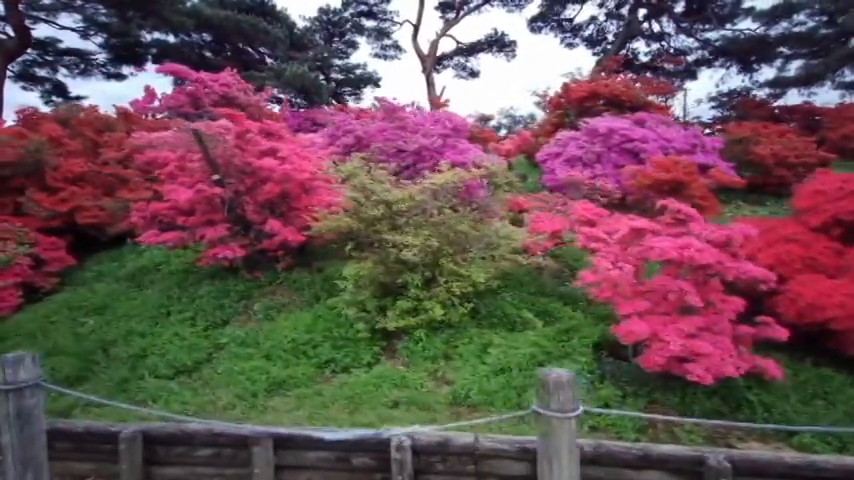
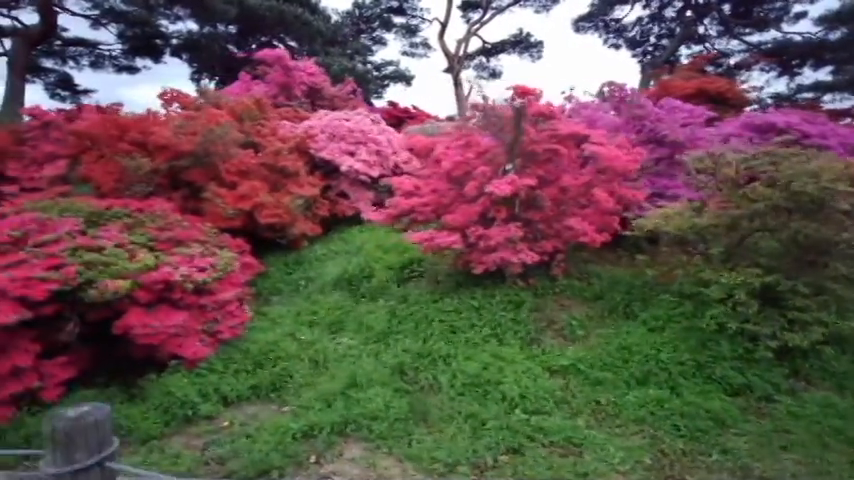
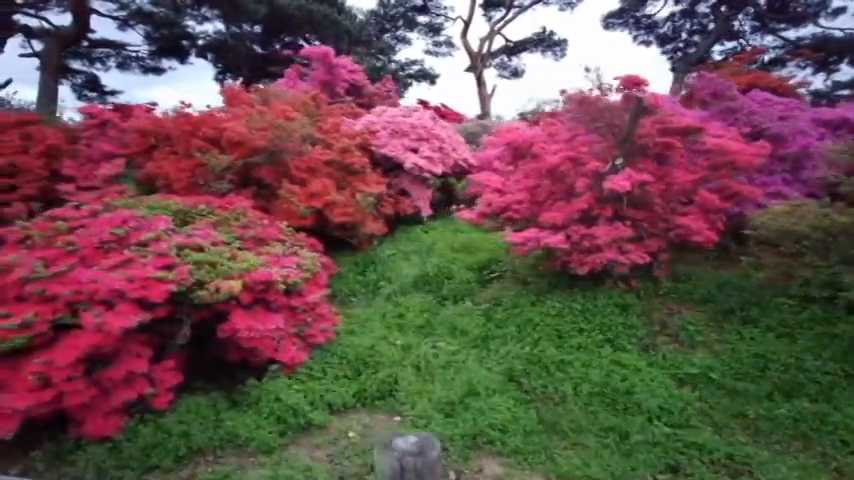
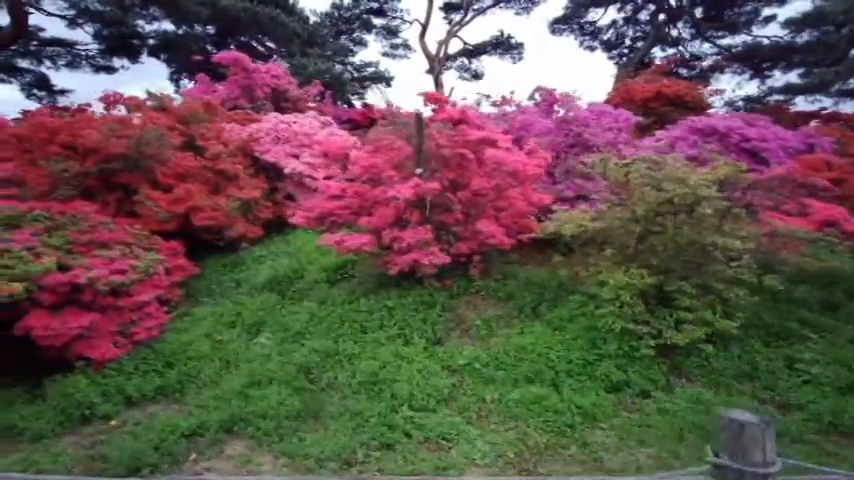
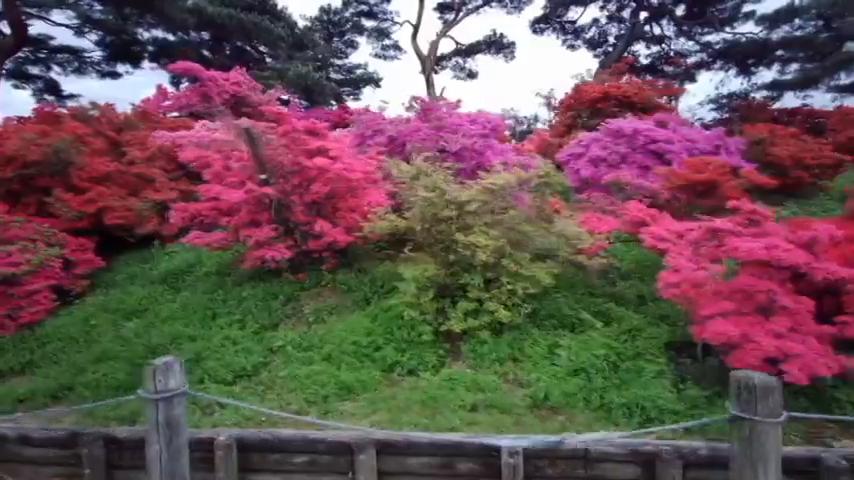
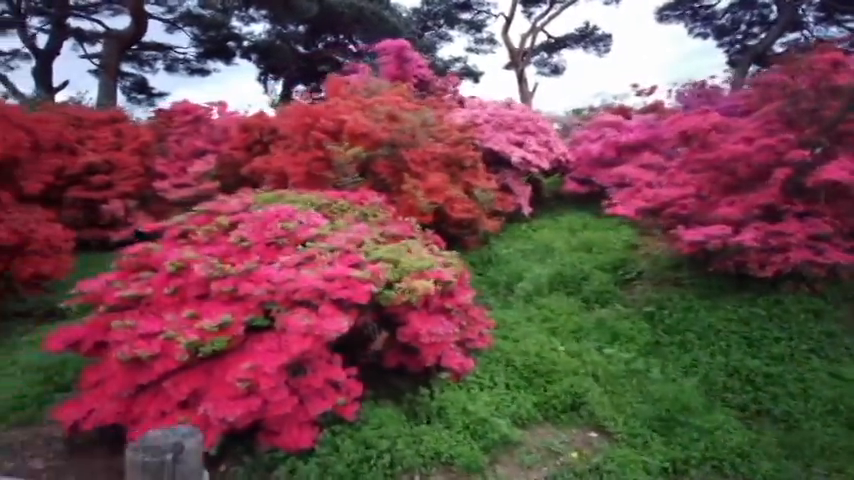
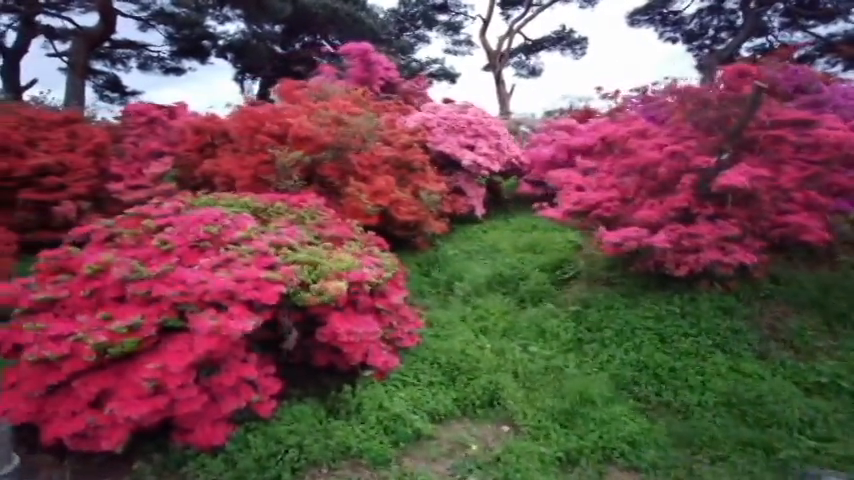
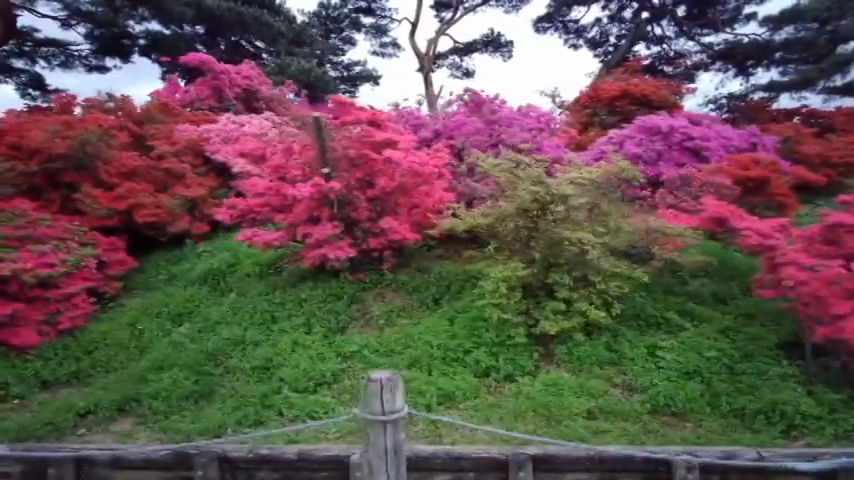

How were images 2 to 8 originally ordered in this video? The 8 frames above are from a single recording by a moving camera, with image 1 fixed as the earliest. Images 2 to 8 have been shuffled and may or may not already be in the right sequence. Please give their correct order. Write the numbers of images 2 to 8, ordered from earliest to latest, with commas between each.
5, 8, 4, 2, 3, 7, 6
